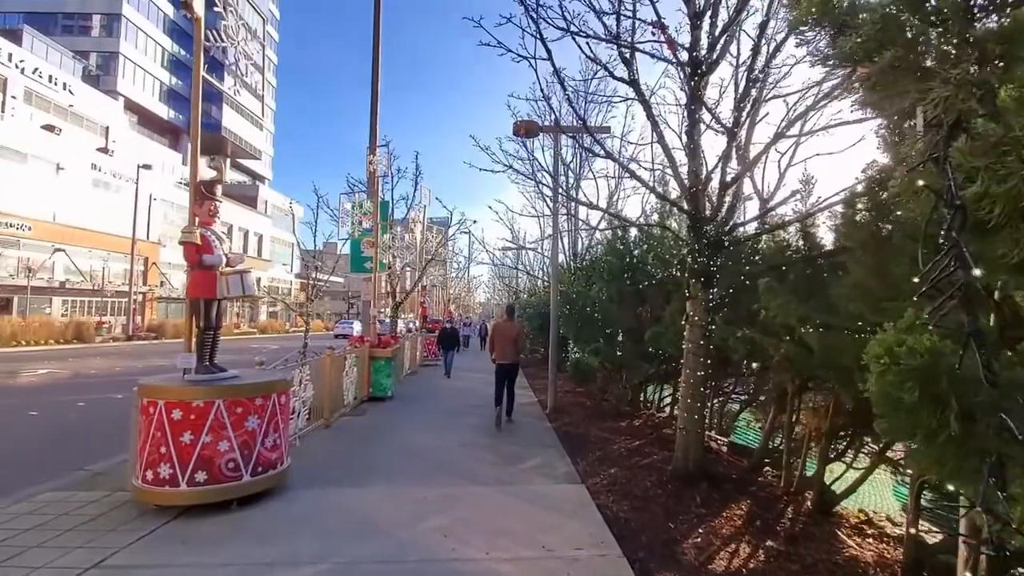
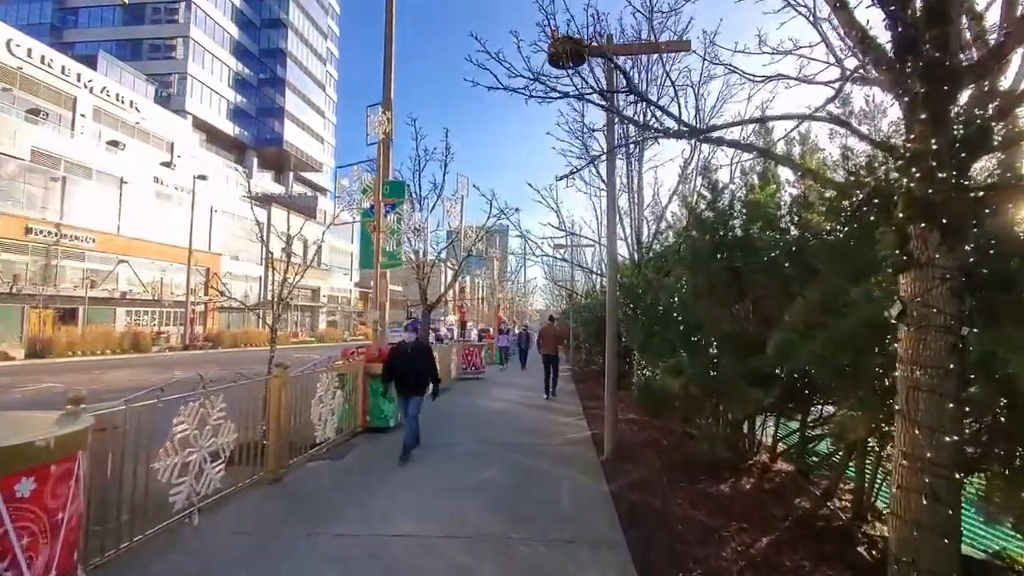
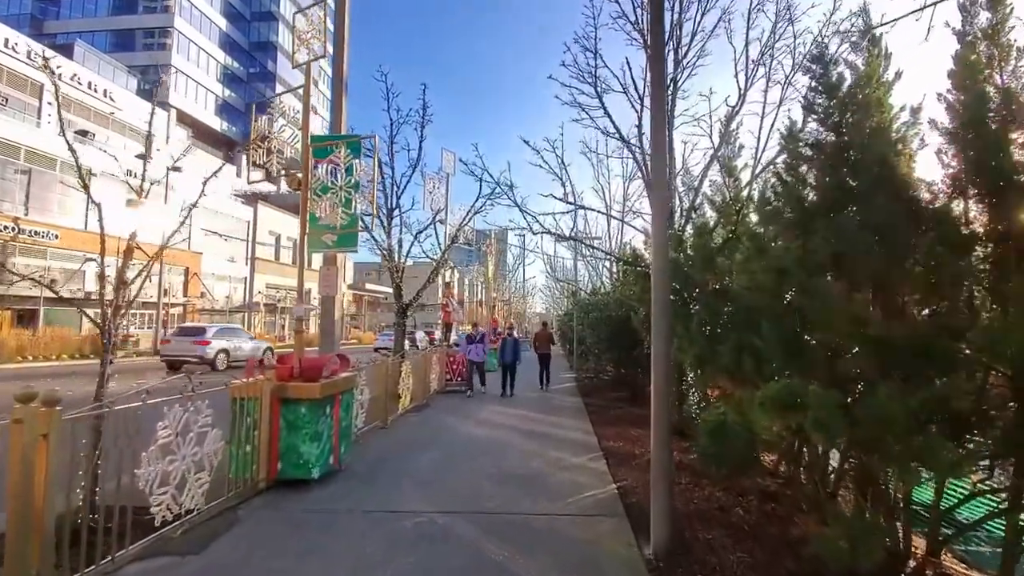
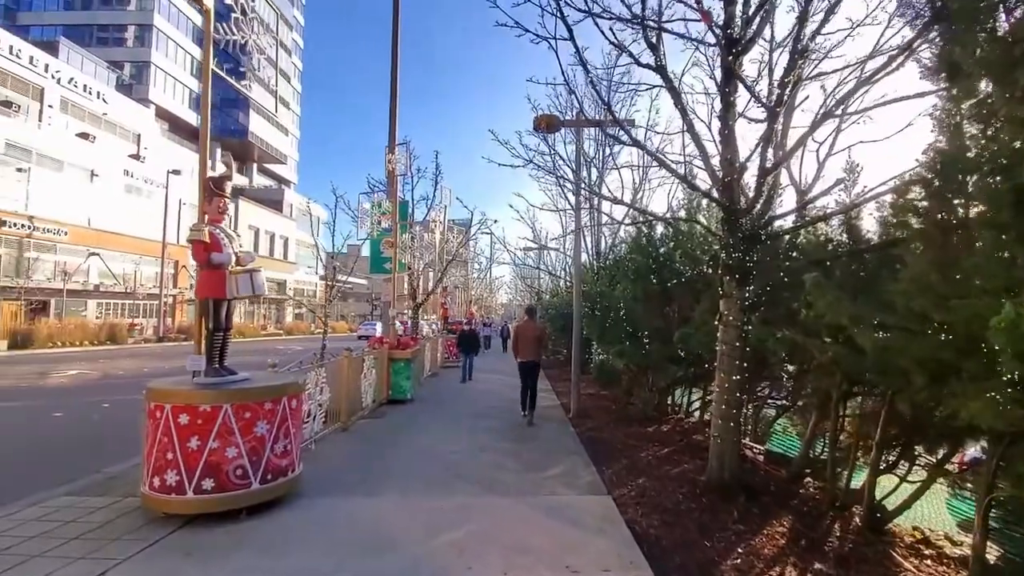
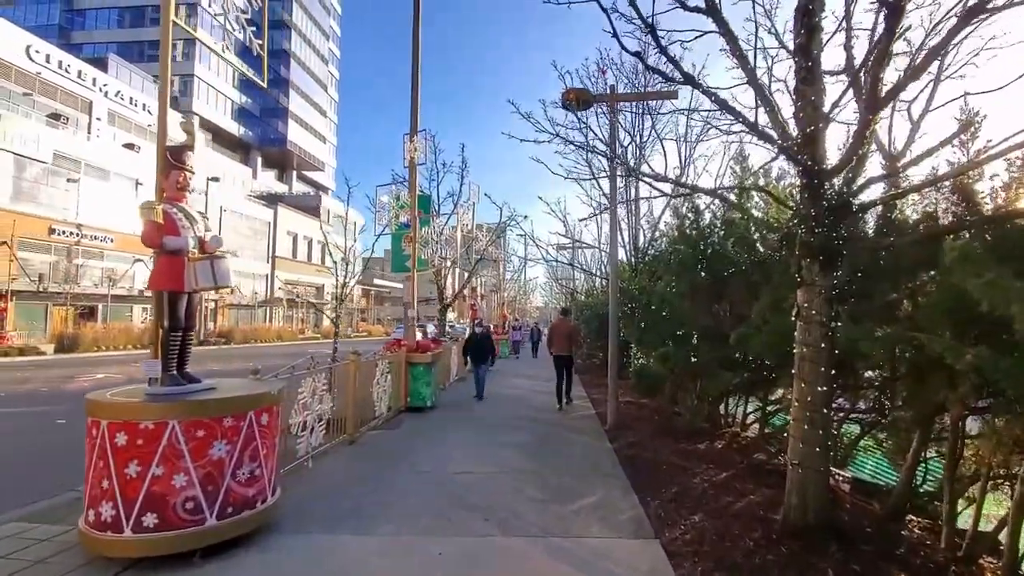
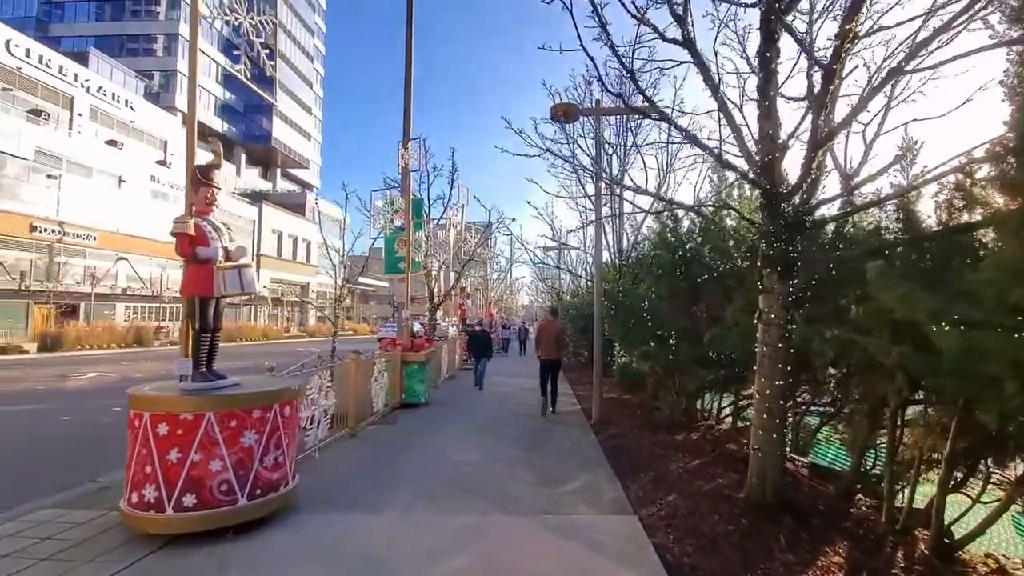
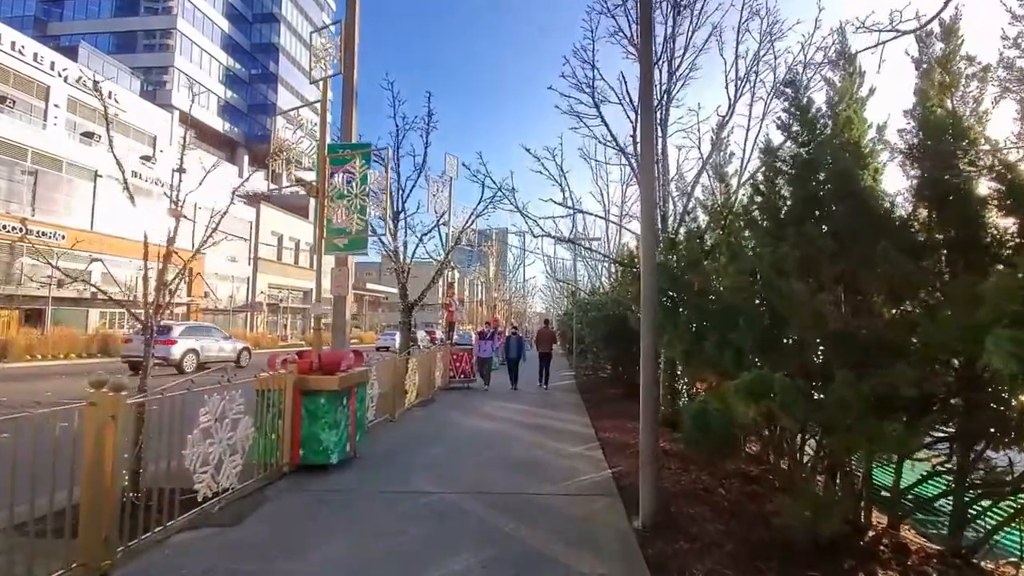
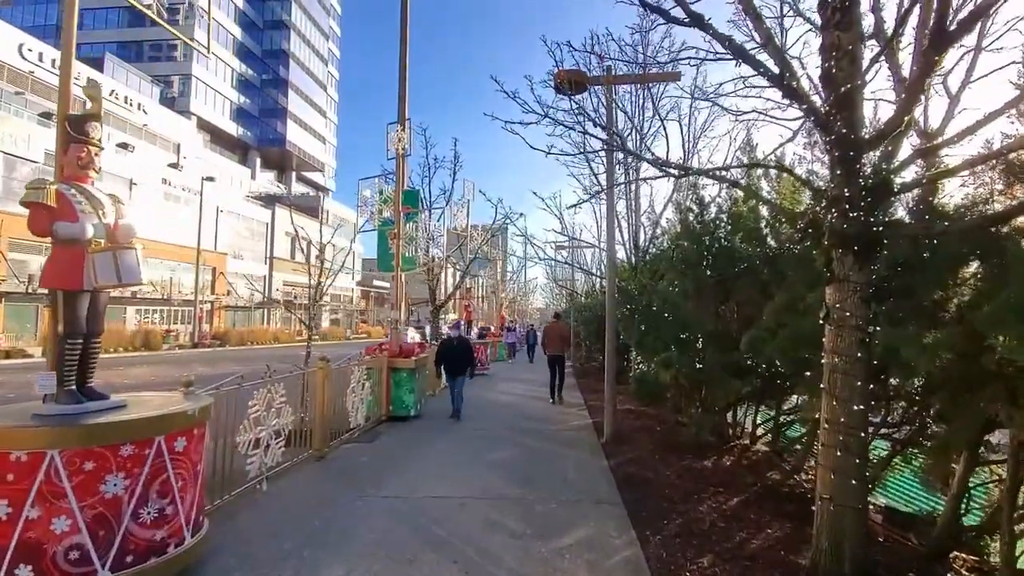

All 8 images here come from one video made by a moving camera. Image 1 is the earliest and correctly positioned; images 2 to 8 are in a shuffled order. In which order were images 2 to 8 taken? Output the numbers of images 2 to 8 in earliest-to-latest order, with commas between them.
4, 6, 5, 8, 2, 7, 3
